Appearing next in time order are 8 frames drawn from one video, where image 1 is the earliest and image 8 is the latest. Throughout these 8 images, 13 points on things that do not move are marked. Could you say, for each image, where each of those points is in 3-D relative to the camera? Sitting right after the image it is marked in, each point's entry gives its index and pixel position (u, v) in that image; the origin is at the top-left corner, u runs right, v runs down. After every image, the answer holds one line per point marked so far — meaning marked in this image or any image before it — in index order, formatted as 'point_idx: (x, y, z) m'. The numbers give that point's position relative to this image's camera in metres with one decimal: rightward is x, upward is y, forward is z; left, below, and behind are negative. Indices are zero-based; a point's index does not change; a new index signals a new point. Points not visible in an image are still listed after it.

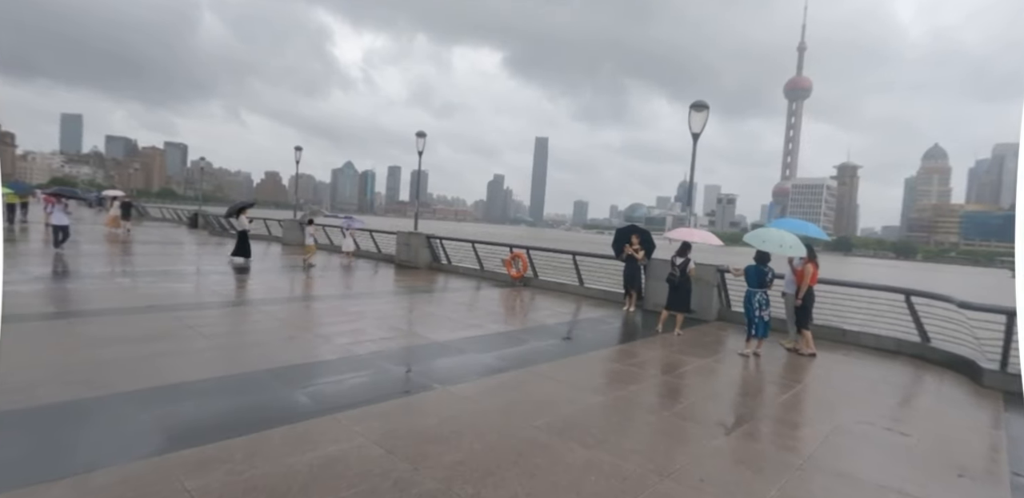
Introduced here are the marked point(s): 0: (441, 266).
0: (-2.2, -0.6, +16.5) m
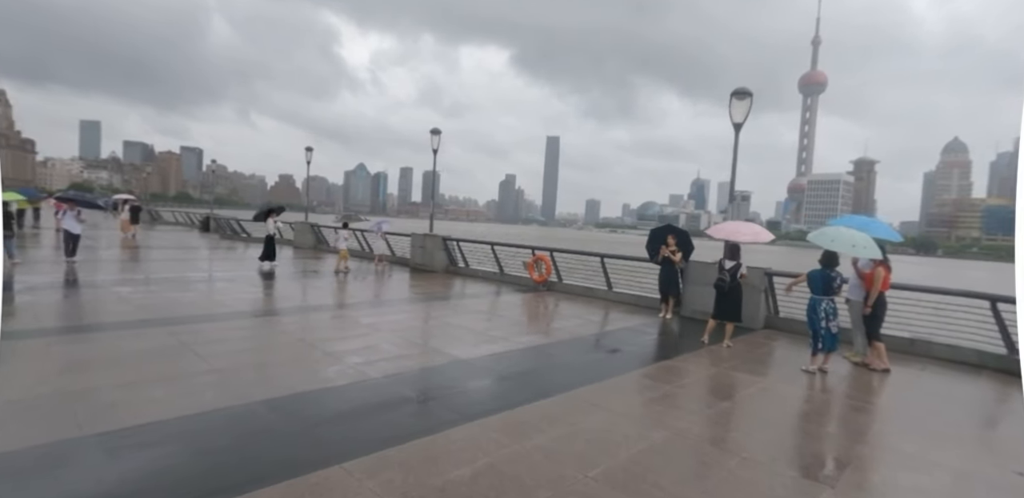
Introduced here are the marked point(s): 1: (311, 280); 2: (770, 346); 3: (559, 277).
0: (-1.6, -0.6, +15.6) m
1: (-5.5, -0.8, +14.1) m
2: (+4.4, -1.6, +8.7) m
3: (+1.2, -0.7, +13.3) m
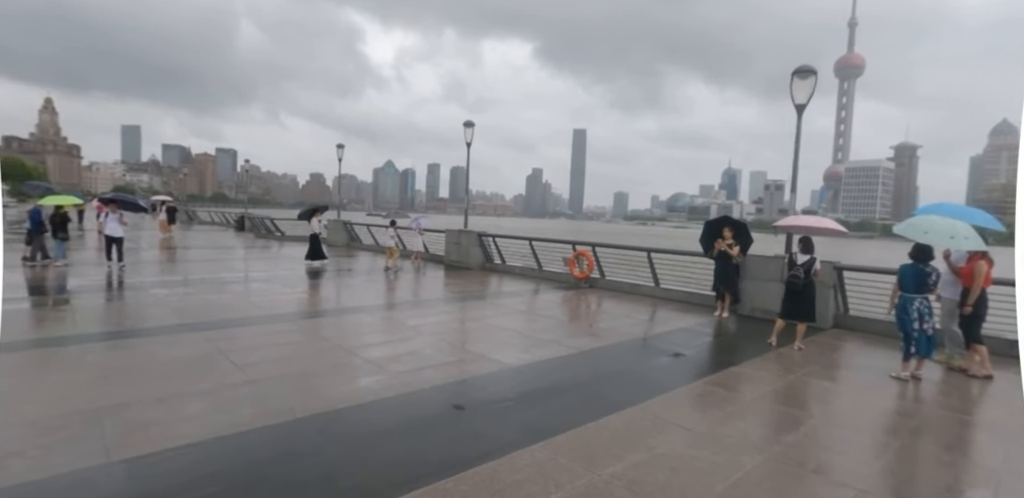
0: (-0.5, -0.5, +15.2) m
1: (-4.4, -0.8, +13.8) m
2: (+5.1, -1.5, +7.9) m
3: (+2.2, -0.6, +12.7) m
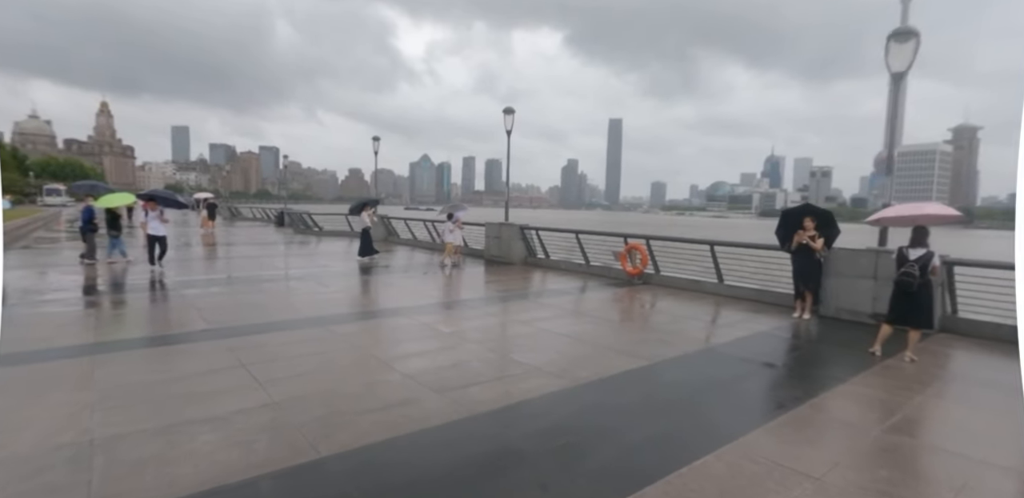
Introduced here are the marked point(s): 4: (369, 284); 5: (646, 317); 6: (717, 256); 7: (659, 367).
0: (+0.7, -0.4, +14.3) m
1: (-3.3, -0.7, +13.2) m
2: (+5.8, -1.4, +6.7) m
3: (+3.3, -0.5, +11.6) m
4: (-3.3, -0.8, +11.9) m
5: (+2.5, -1.3, +9.5) m
6: (+4.1, -0.1, +10.3) m
7: (+1.6, -1.4, +5.8) m
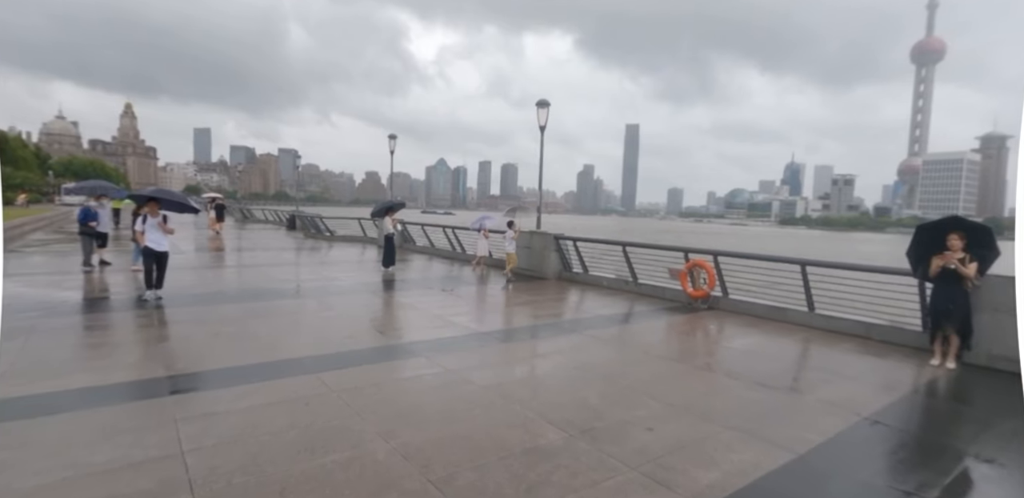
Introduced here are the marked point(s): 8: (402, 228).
0: (+1.5, -0.7, +12.4) m
1: (-2.5, -0.9, +11.4) m
2: (+6.4, -1.7, +4.6) m
3: (+4.0, -0.8, +9.6) m
4: (-2.6, -1.0, +10.1) m
5: (+3.1, -1.6, +7.6) m
6: (+4.8, -0.5, +8.3) m
7: (+2.1, -1.6, +3.9) m
8: (-4.2, +0.8, +19.5) m
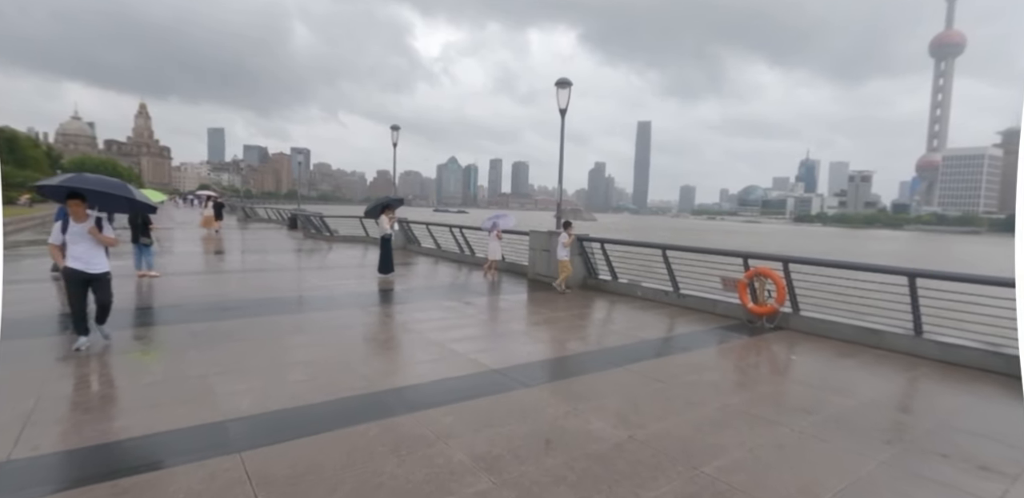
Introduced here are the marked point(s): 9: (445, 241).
0: (+1.9, -0.8, +10.5) m
1: (-2.2, -1.0, +9.6) m
2: (+6.6, -1.8, +2.7) m
3: (+4.3, -0.9, +7.8) m
4: (-2.3, -1.1, +8.4) m
5: (+3.3, -1.7, +5.7) m
6: (+5.0, -0.6, +6.4) m
7: (+2.3, -1.7, +2.0) m
8: (-3.7, +0.7, +17.8) m
9: (-2.2, +0.3, +17.5) m
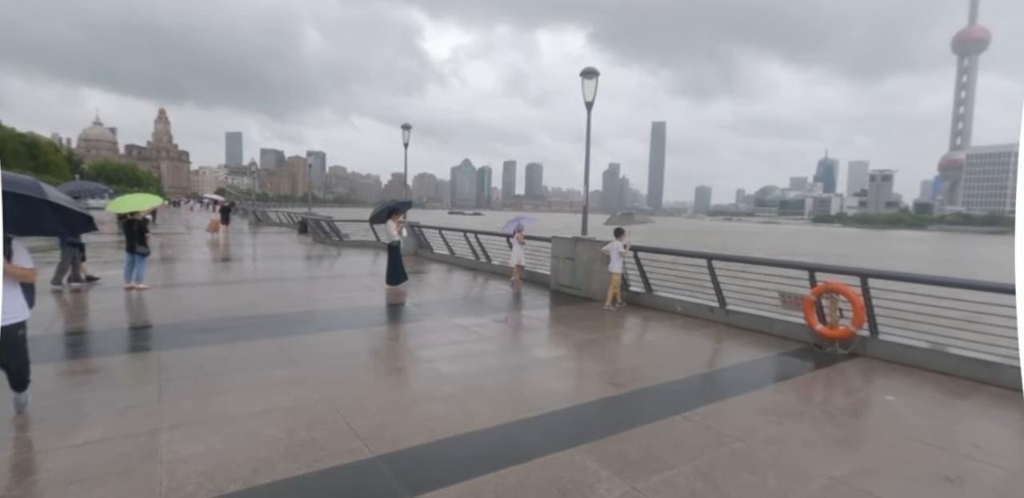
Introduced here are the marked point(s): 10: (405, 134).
0: (+2.3, -0.9, +9.3) m
1: (-1.8, -1.2, +8.6) m
2: (+6.8, -1.9, +1.4) m
3: (+4.6, -1.0, +6.5) m
4: (-1.9, -1.3, +7.3) m
5: (+3.6, -1.8, +4.5) m
6: (+5.3, -0.7, +5.1) m
7: (+2.5, -1.8, +0.8) m
8: (-3.1, +0.5, +16.8) m
9: (-1.7, +0.1, +16.5) m
10: (-4.0, +4.3, +19.5) m
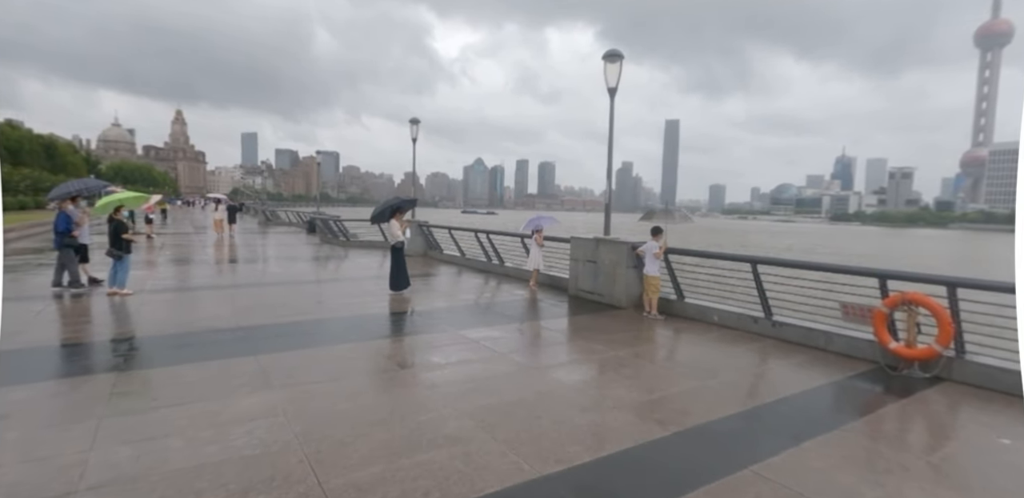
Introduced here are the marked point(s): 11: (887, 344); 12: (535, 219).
0: (+2.5, -1.0, +8.3) m
1: (-1.6, -1.2, +7.7) m
2: (+6.8, -2.0, +0.3) m
3: (+4.8, -1.1, +5.5) m
4: (-1.7, -1.3, +6.4) m
5: (+3.8, -1.8, +3.4) m
6: (+5.4, -0.7, +4.0) m
7: (+2.5, -1.9, -0.2) m
8: (-2.6, +0.5, +15.9) m
9: (-1.2, +0.1, +15.6) m
10: (-3.5, +4.3, +18.6) m
11: (+4.1, -1.0, +5.7) m
12: (+0.4, +0.5, +10.0) m
